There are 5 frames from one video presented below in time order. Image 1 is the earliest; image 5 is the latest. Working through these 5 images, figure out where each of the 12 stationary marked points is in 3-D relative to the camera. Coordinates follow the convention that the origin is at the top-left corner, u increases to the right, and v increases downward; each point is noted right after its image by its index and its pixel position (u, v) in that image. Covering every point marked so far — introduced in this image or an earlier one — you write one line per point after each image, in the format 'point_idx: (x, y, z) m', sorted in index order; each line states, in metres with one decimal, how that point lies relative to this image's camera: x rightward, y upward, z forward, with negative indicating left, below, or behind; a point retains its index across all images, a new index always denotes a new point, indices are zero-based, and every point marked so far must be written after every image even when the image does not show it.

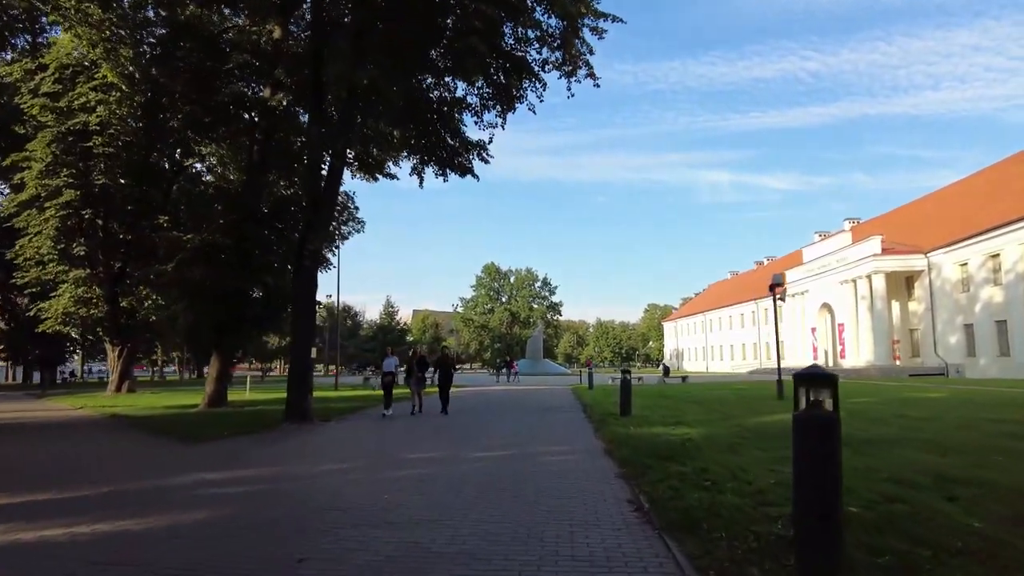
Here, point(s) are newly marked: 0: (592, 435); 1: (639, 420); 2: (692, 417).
0: (+1.3, -2.6, +11.3) m
1: (+2.7, -2.8, +13.6) m
2: (+4.0, -2.9, +14.4) m
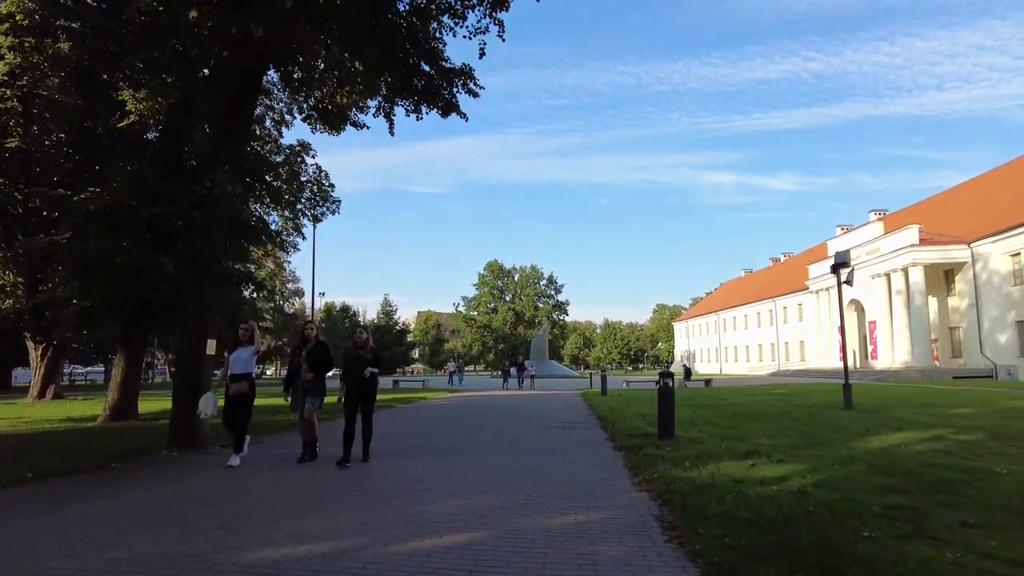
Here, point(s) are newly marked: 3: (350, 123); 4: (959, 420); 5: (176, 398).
0: (+1.2, -2.0, +6.9) m
1: (+2.5, -2.3, +9.2) m
2: (+3.8, -2.4, +9.9) m
3: (-4.5, +4.5, +17.8) m
4: (+8.5, -2.5, +12.3) m
5: (-5.0, -1.6, +9.6) m
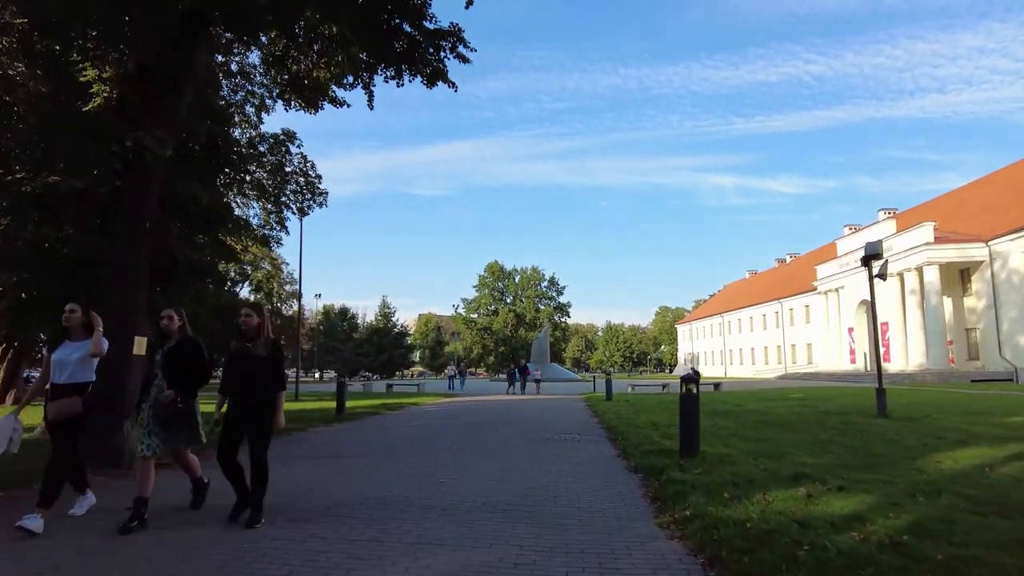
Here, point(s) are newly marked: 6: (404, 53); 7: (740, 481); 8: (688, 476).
0: (+1.1, -1.9, +5.2) m
1: (+2.4, -2.1, +7.5) m
2: (+3.7, -2.2, +8.2) m
3: (-4.6, +4.7, +16.2) m
4: (+8.4, -2.4, +10.6) m
5: (-5.1, -1.5, +7.9) m
6: (-2.1, +4.5, +12.4) m
7: (+2.4, -2.0, +6.7) m
8: (+1.9, -2.0, +7.0) m
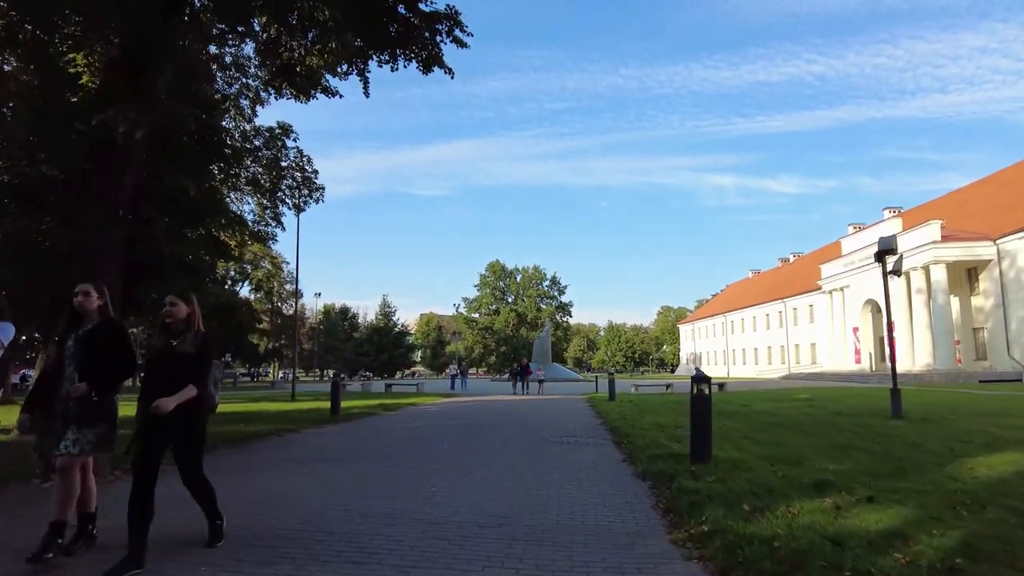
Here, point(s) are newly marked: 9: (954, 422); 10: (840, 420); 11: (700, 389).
0: (+1.0, -1.8, +4.6) m
1: (+2.4, -2.0, +6.9) m
2: (+3.7, -2.1, +7.7) m
3: (-4.6, +4.7, +15.6) m
4: (+8.4, -2.3, +10.0) m
5: (-5.1, -1.4, +7.3) m
6: (-2.1, +4.6, +11.8) m
7: (+2.4, -1.9, +6.1) m
8: (+1.9, -1.9, +6.4) m
9: (+8.9, -2.7, +12.9) m
10: (+7.3, -2.9, +14.4) m
11: (+2.4, -1.3, +8.3) m
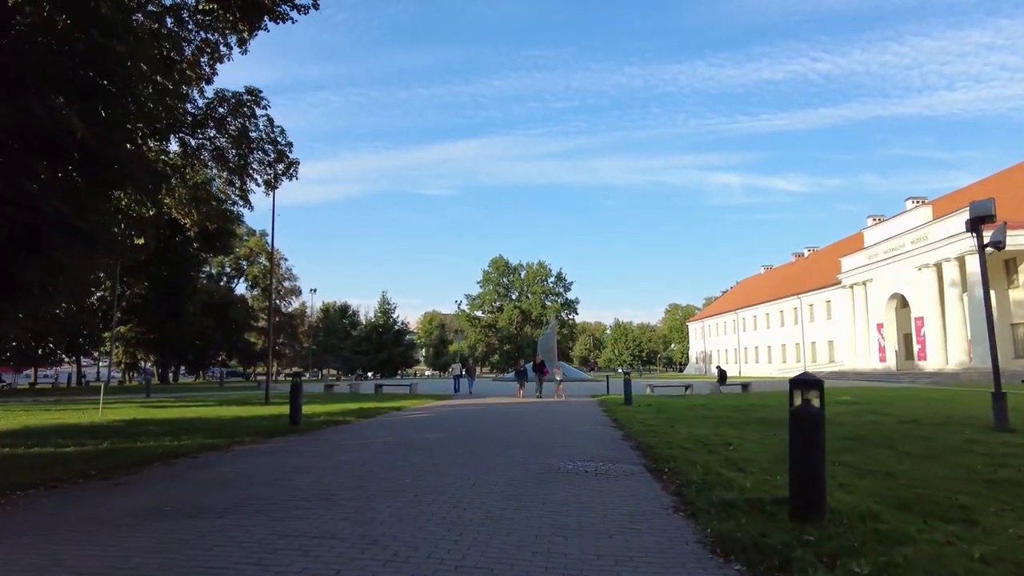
0: (+0.9, -1.4, +1.5) m
1: (+2.3, -1.6, +3.8) m
2: (+3.6, -1.7, +4.5) m
3: (-4.6, +5.2, +12.5) m
4: (+8.3, -1.9, +6.8) m
5: (-5.2, -1.0, +4.3) m
6: (-2.1, +5.0, +8.7) m
7: (+2.3, -1.5, +3.0) m
8: (+1.8, -1.5, +3.3) m
9: (+8.8, -2.2, +9.8) m
10: (+7.3, -2.5, +11.3) m
11: (+2.3, -0.8, +5.1) m
